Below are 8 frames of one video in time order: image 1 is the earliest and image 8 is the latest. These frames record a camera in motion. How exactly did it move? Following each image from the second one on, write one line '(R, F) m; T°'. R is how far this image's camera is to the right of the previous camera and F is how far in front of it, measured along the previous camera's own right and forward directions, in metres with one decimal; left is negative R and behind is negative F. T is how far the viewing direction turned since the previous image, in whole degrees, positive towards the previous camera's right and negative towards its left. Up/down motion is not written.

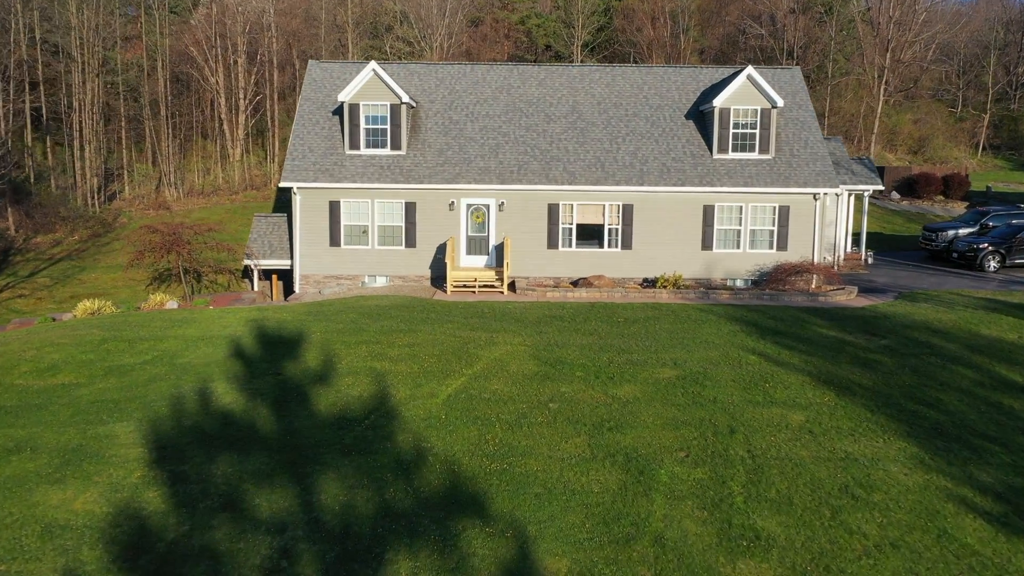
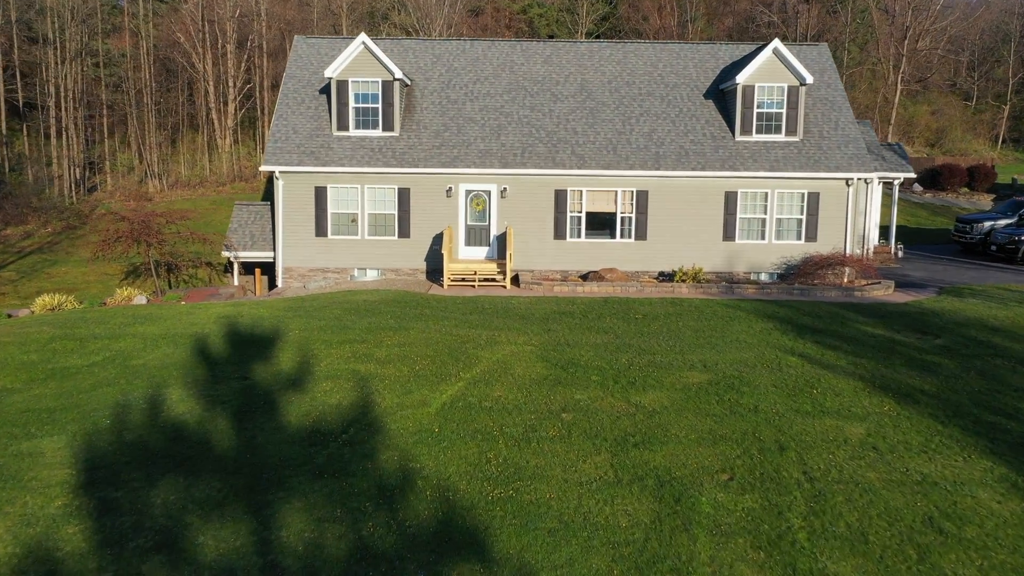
(-0.1, +1.9) m; 0°
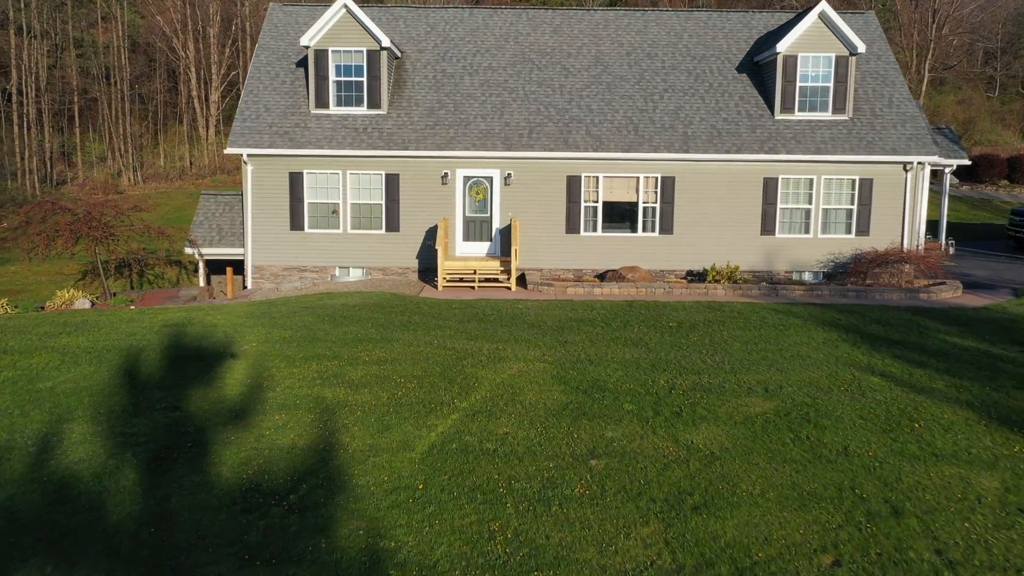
(-0.1, +2.6) m; 0°
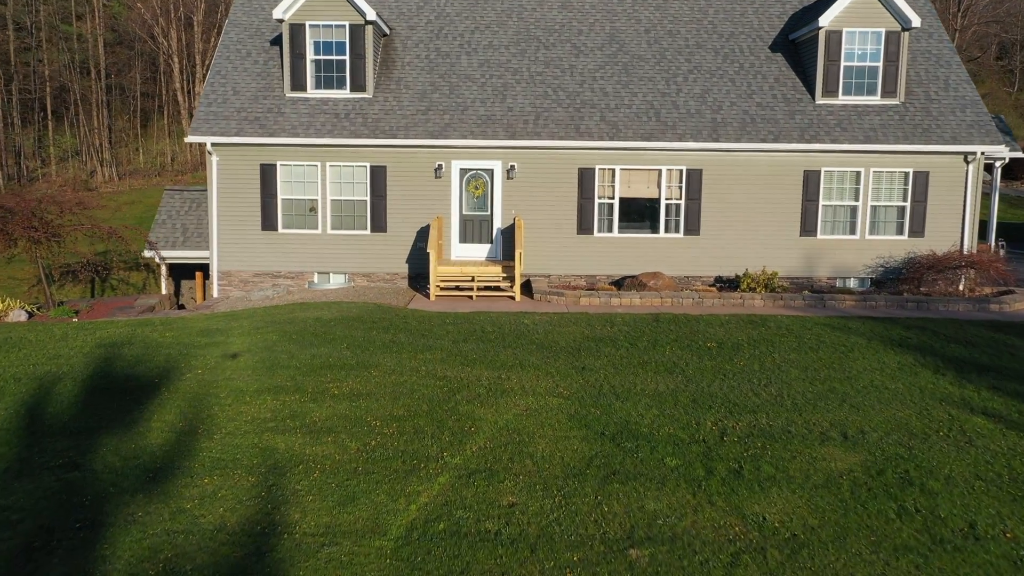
(0.0, +2.1) m; 0°
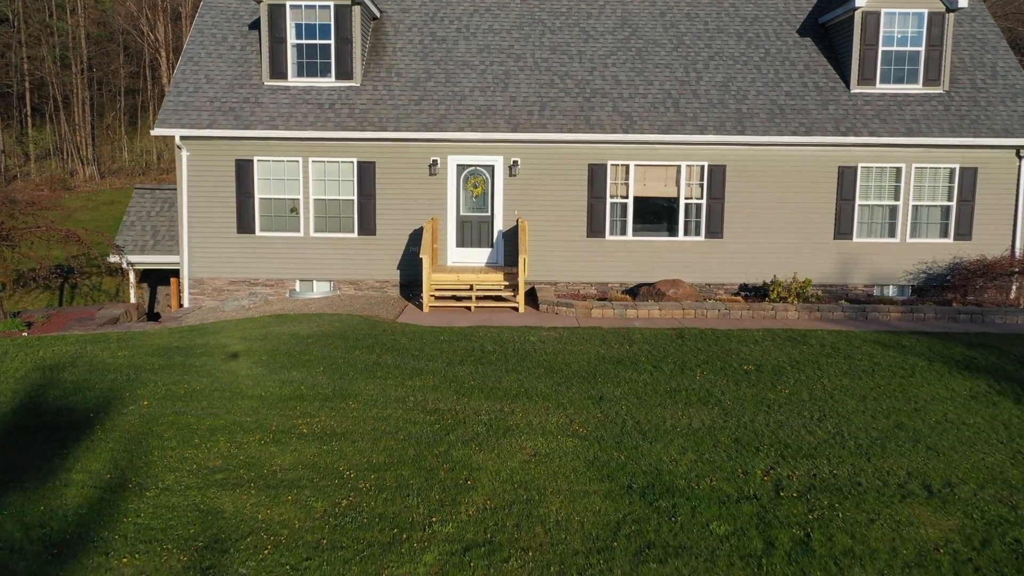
(0.0, +1.4) m; 0°
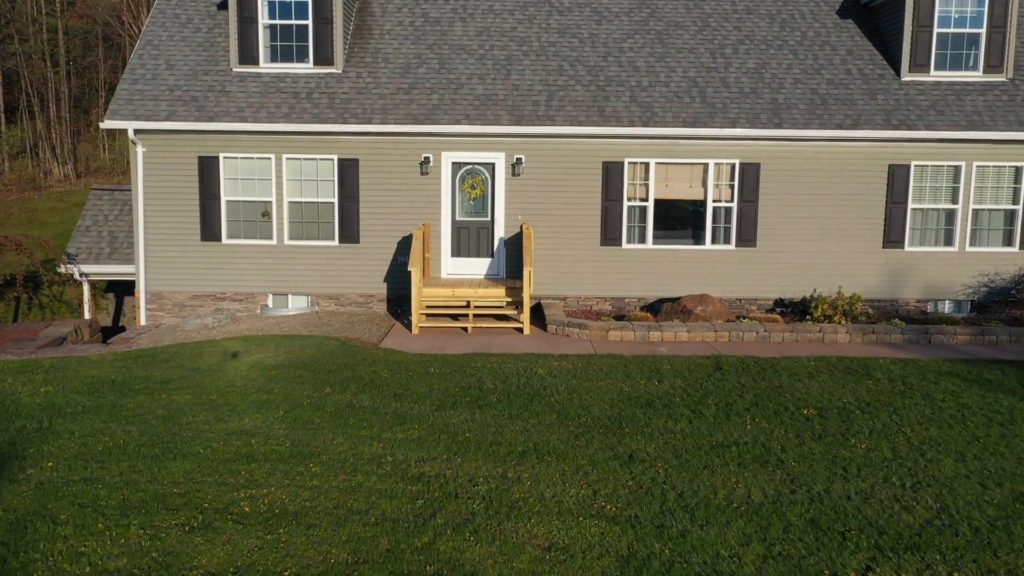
(0.0, +1.7) m; 0°
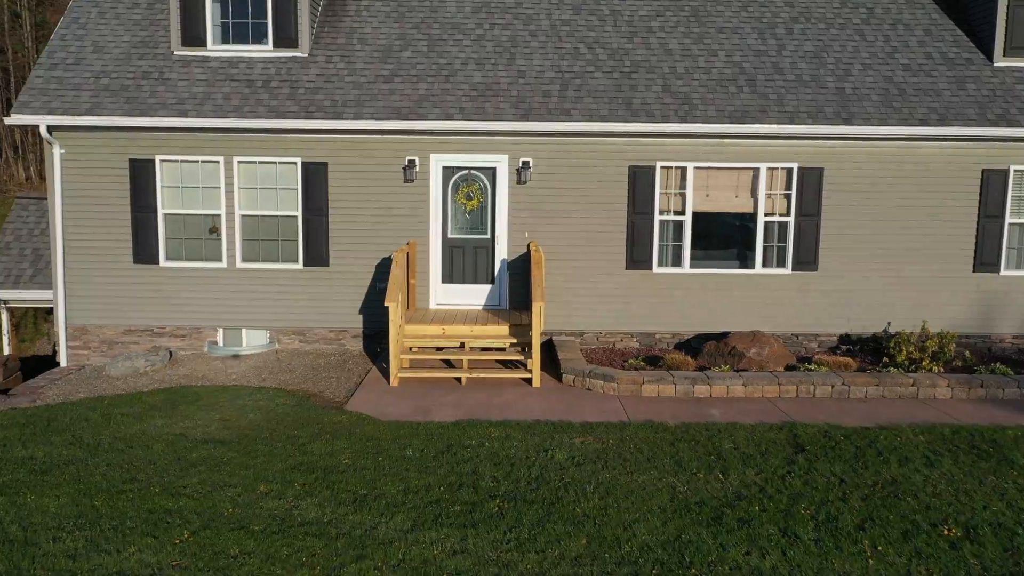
(0.0, +2.2) m; 0°
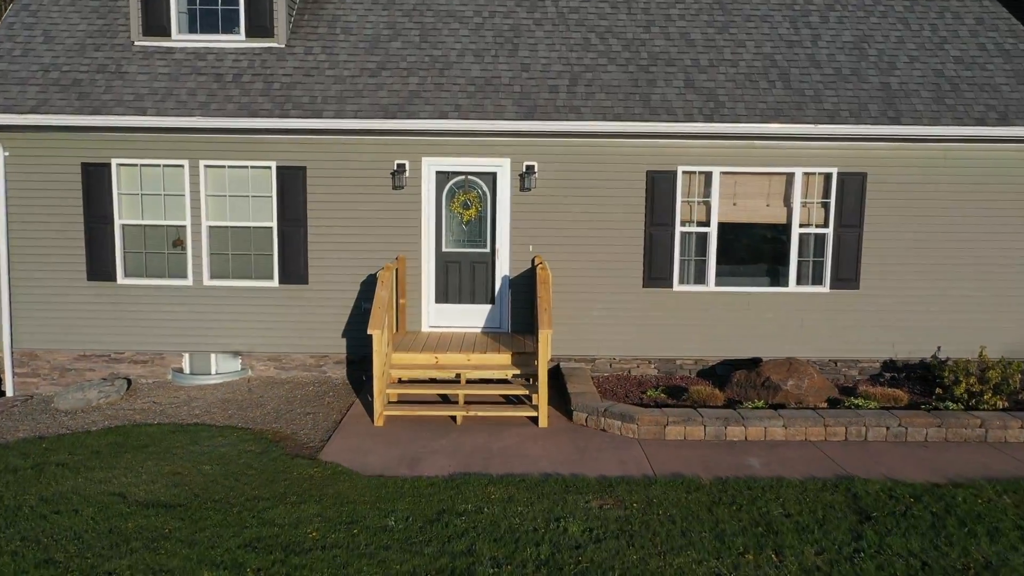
(0.0, +1.1) m; 0°
